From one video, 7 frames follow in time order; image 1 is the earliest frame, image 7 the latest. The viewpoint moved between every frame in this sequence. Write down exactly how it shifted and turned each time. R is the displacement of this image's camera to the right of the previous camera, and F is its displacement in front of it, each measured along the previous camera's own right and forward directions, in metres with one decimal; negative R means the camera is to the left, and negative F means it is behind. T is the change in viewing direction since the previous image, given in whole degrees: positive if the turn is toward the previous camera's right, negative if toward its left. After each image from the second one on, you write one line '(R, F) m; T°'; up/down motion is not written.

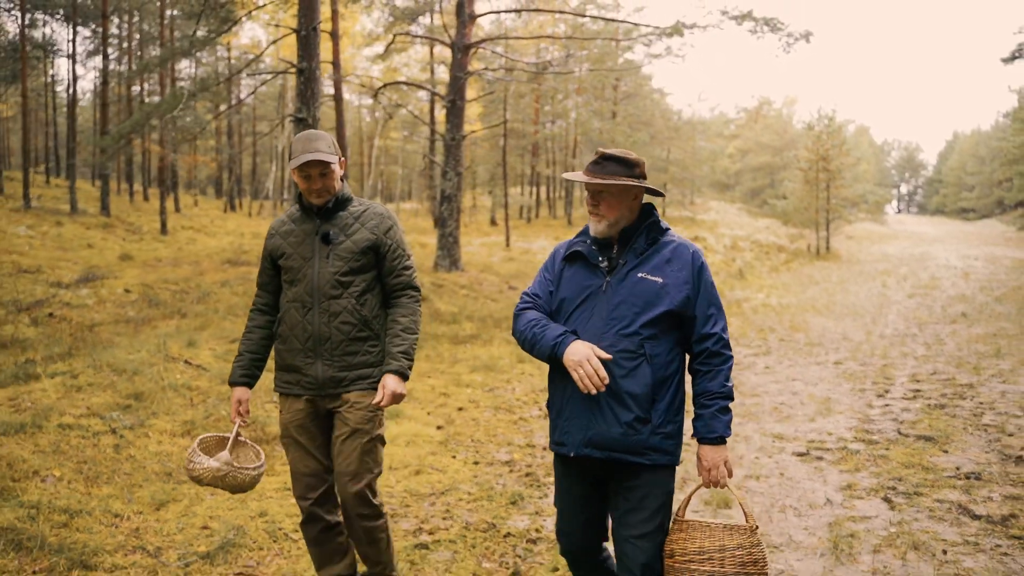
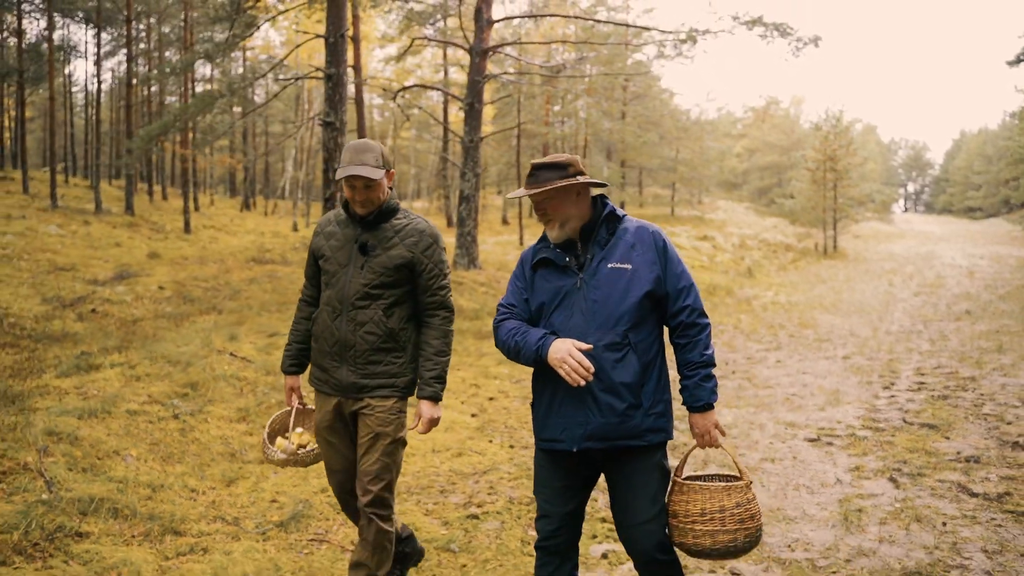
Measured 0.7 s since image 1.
(-0.2, -0.4) m; 0°
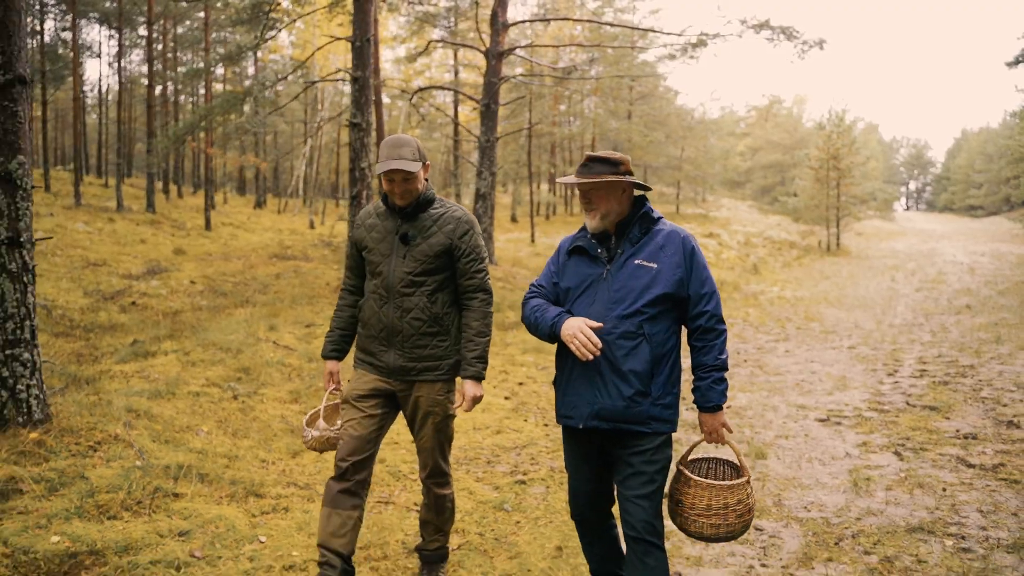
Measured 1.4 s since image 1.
(-0.2, -0.4) m; 0°
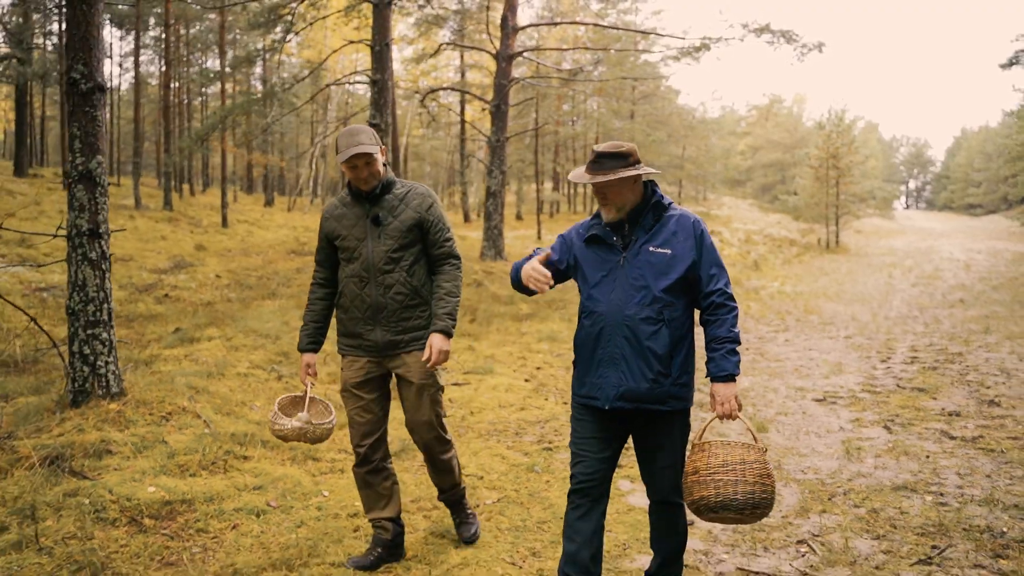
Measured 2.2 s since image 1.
(-0.1, -0.5) m; 0°
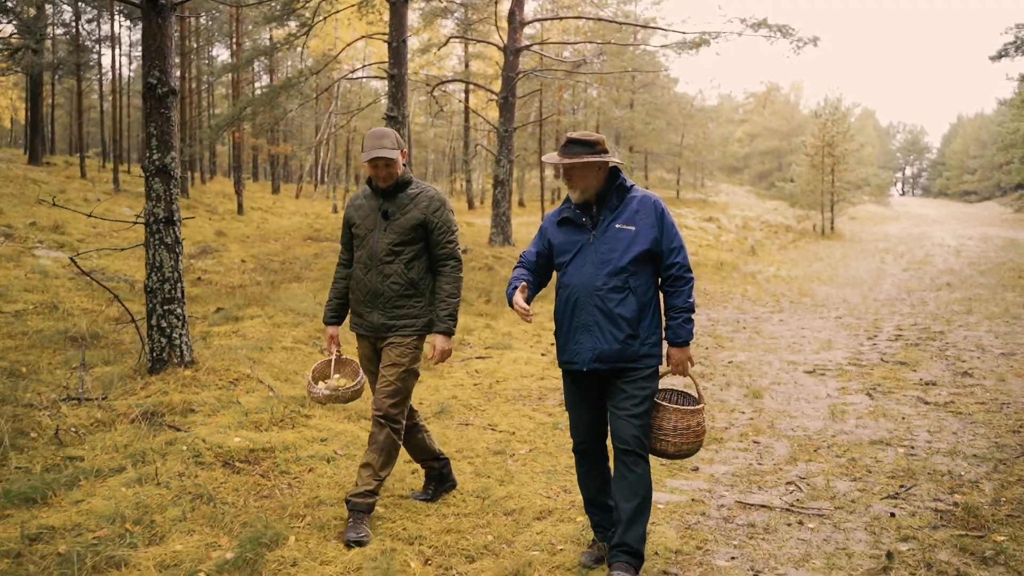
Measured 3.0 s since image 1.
(-0.2, -0.7) m; 0°
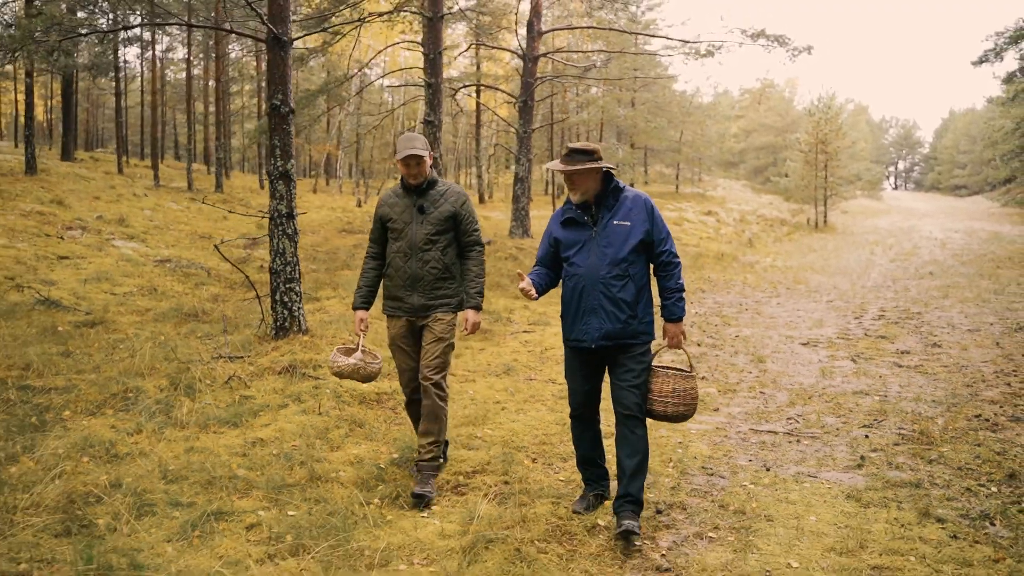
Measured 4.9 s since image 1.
(-0.4, -1.3) m; 0°
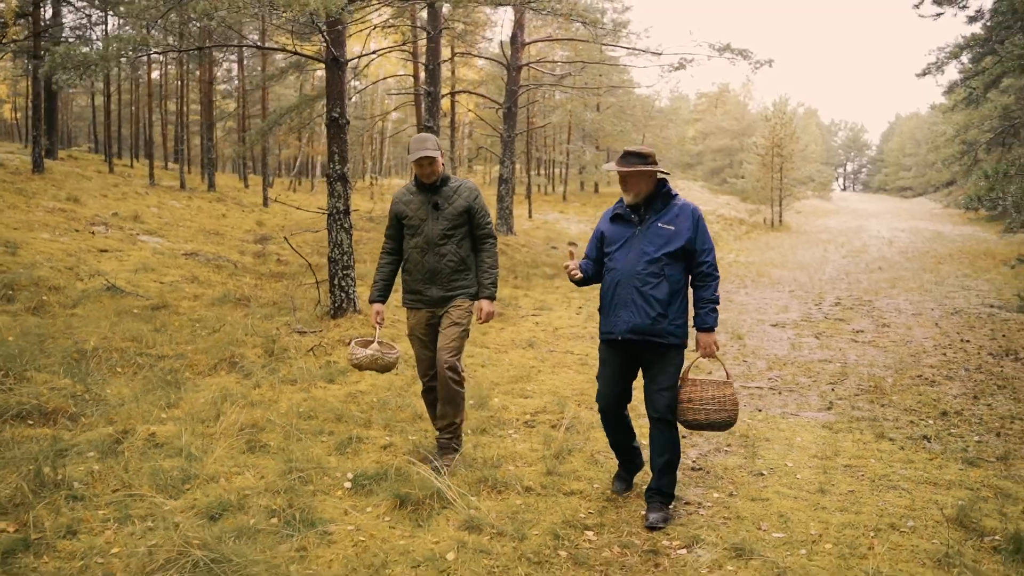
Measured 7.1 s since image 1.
(-0.6, -1.2) m; +3°
